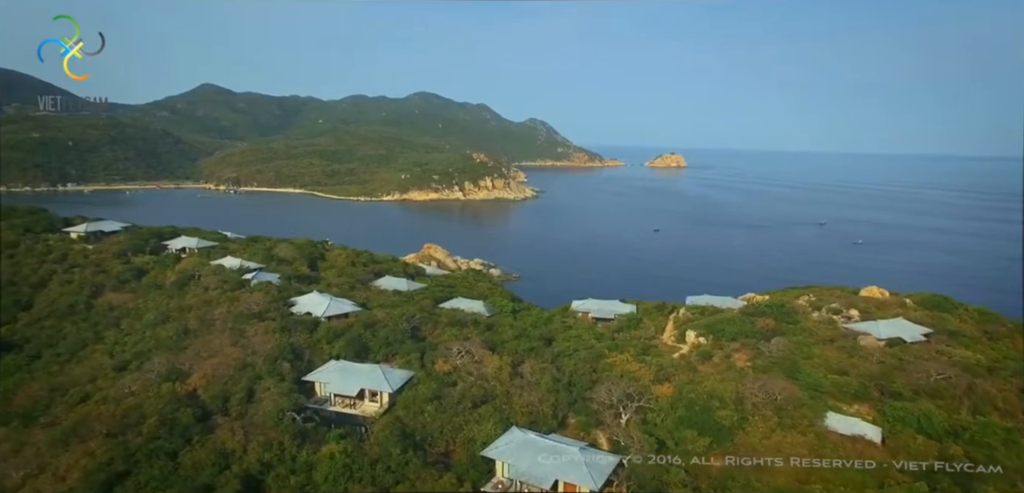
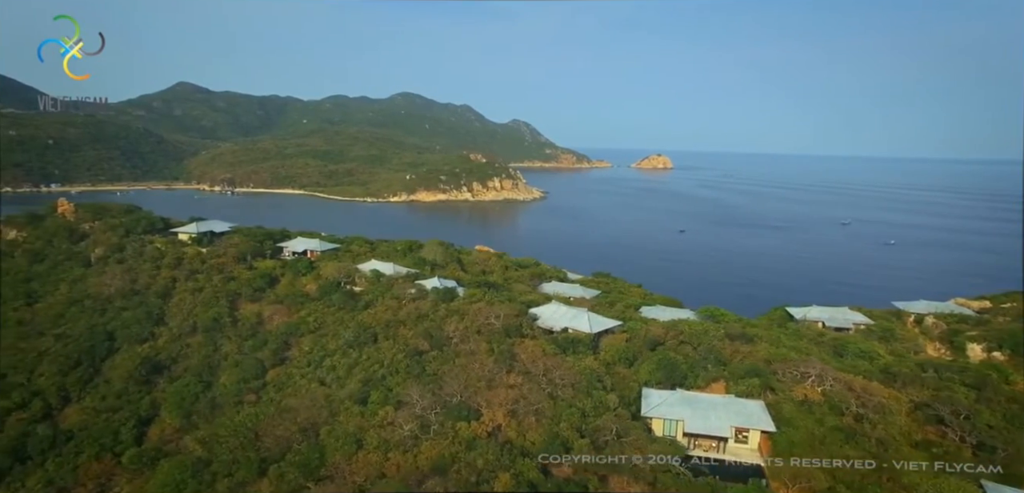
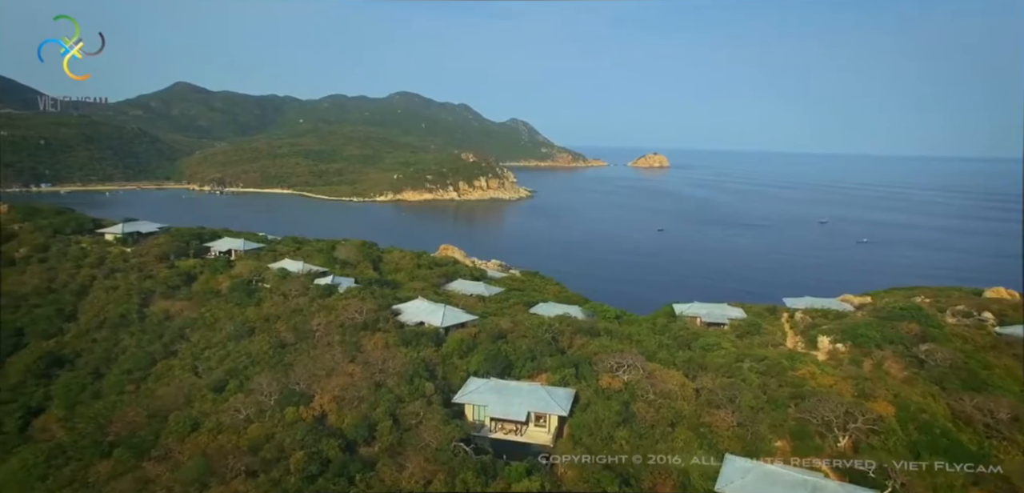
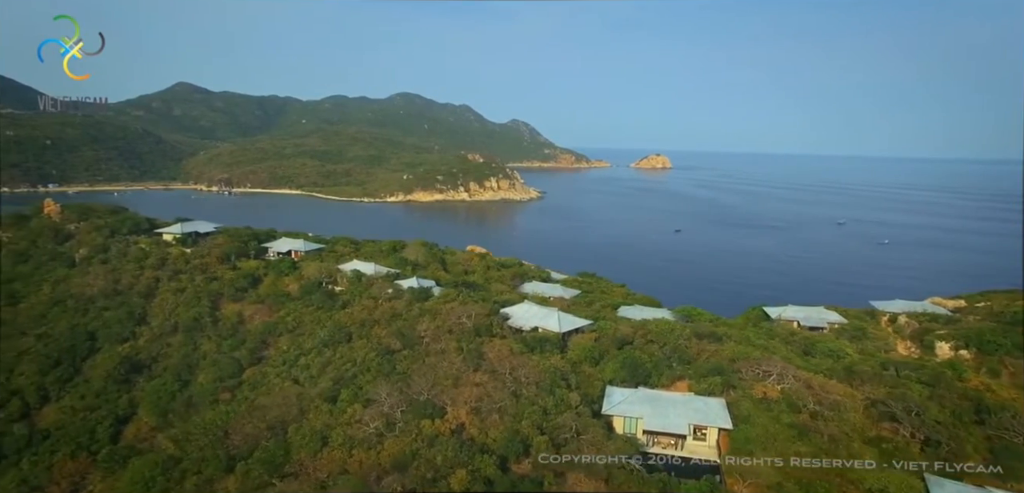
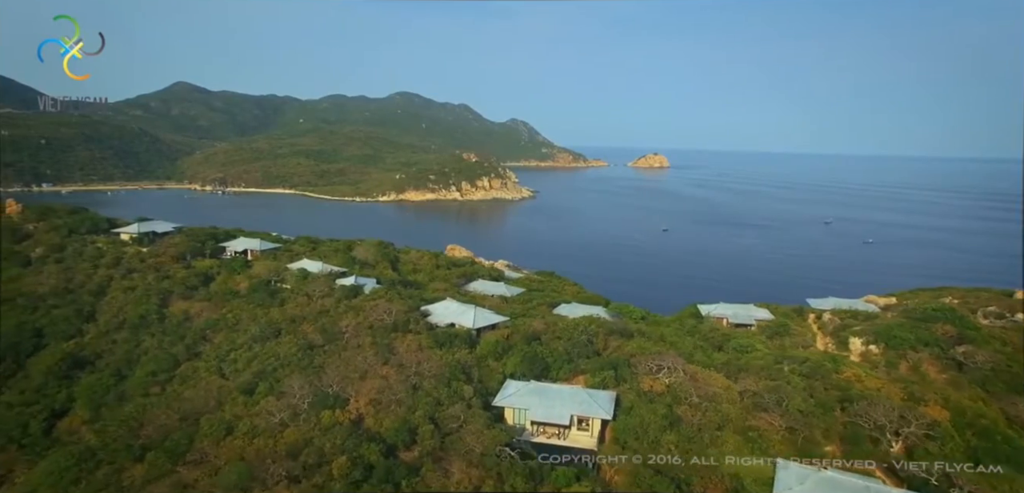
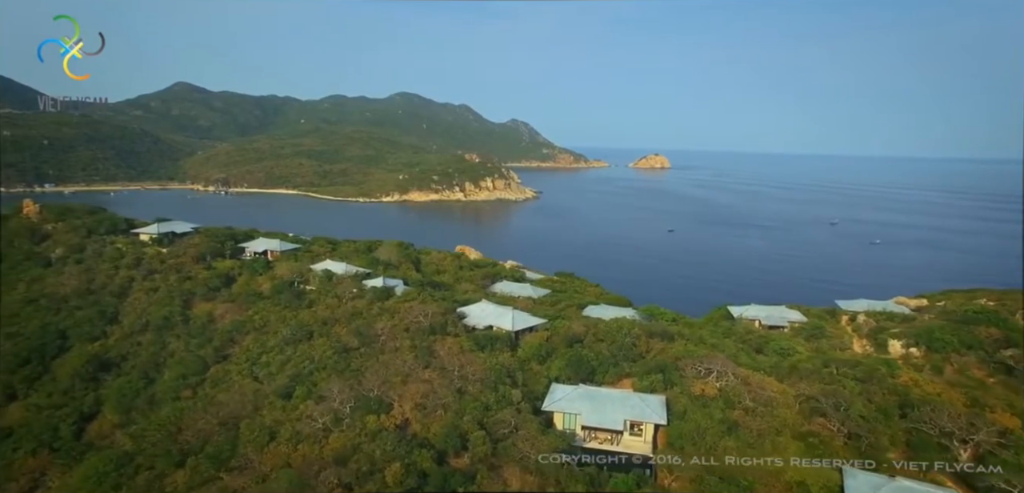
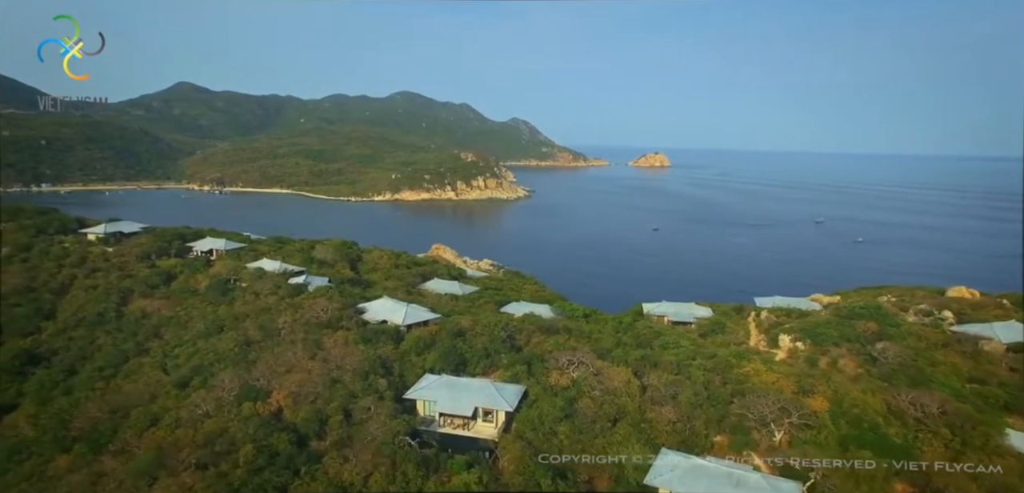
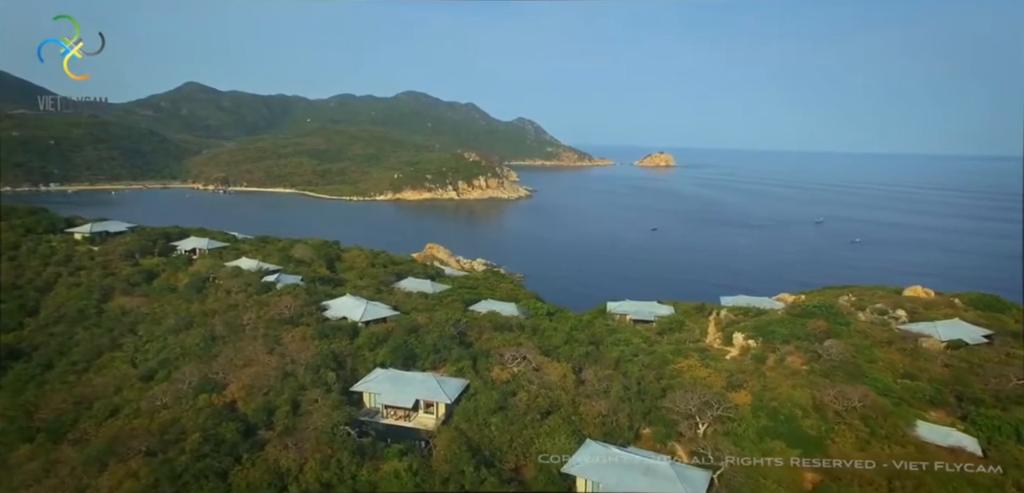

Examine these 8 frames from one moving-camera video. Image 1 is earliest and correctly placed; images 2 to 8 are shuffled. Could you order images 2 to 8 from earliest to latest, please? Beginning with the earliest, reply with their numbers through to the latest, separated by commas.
8, 7, 3, 5, 6, 4, 2
